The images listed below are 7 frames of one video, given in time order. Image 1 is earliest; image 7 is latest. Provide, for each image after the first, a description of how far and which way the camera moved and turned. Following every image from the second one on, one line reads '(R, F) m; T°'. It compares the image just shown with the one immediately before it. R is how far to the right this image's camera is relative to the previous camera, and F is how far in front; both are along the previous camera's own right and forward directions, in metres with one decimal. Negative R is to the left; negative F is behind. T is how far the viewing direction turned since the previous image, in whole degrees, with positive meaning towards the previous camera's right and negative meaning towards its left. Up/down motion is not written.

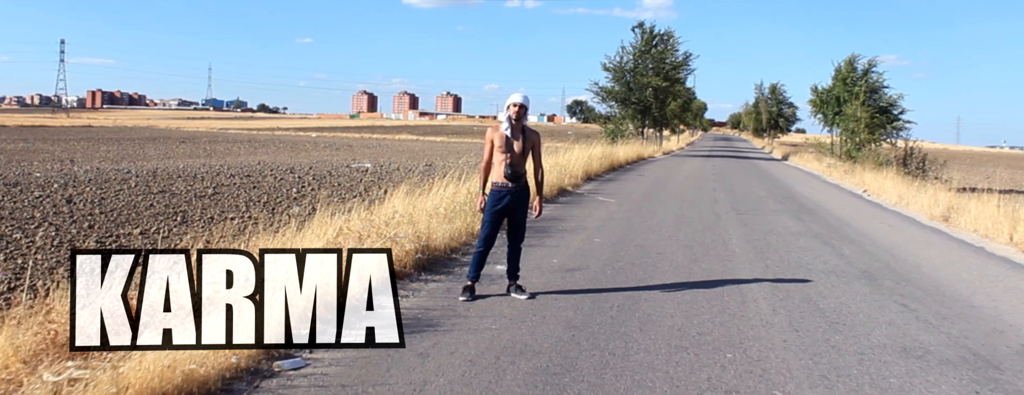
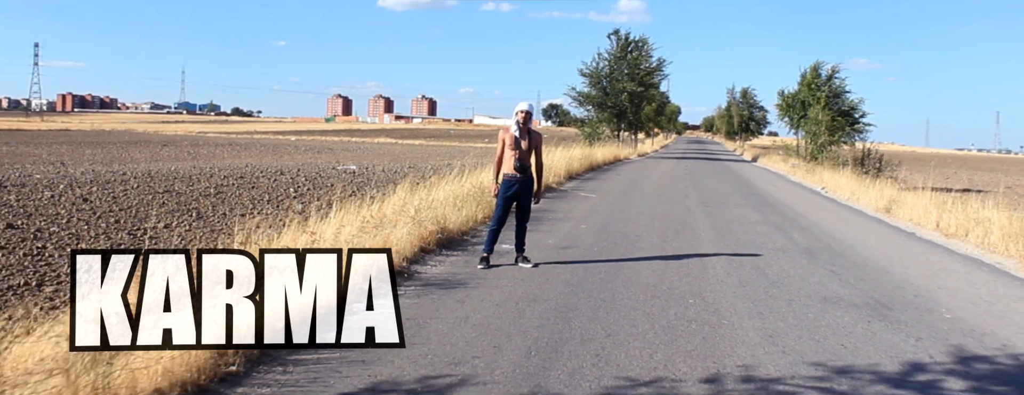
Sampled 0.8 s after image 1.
(-0.3, -1.7) m; +2°
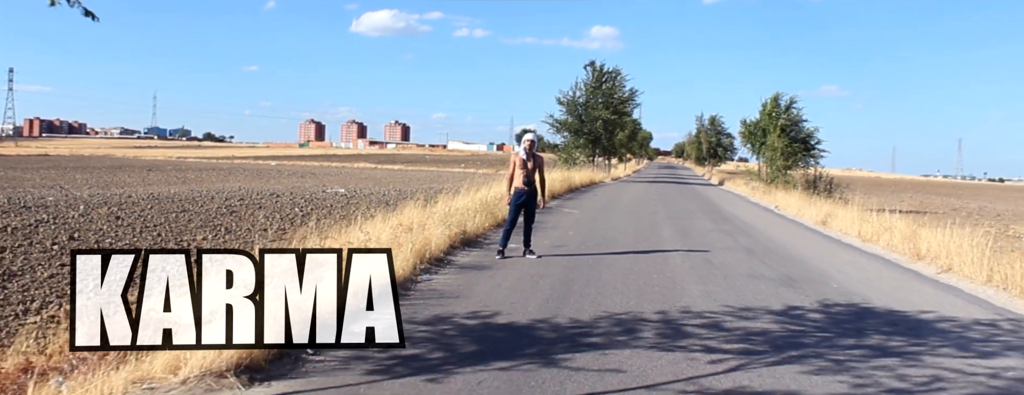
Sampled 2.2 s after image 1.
(-0.5, -2.8) m; +2°
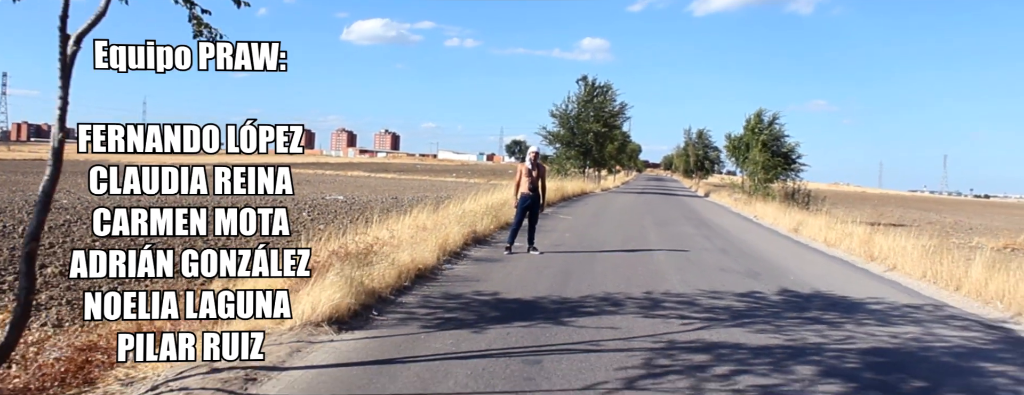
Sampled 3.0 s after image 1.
(-0.3, -1.8) m; +1°
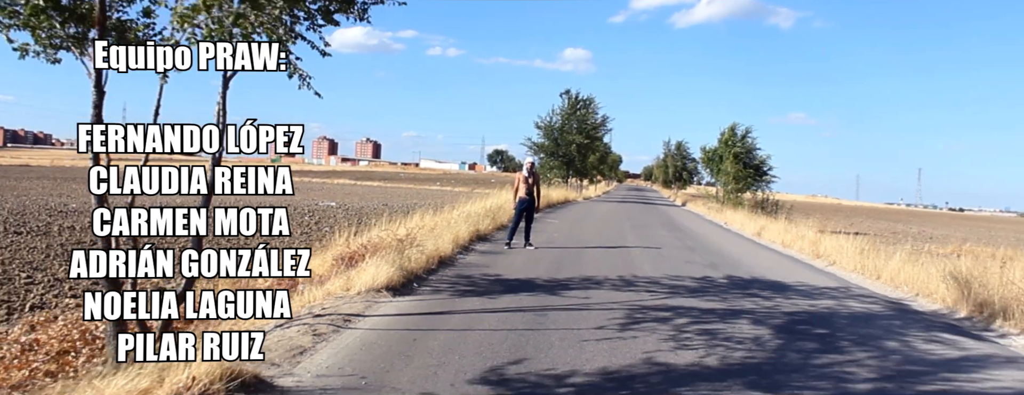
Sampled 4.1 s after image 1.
(-0.3, -2.4) m; +1°
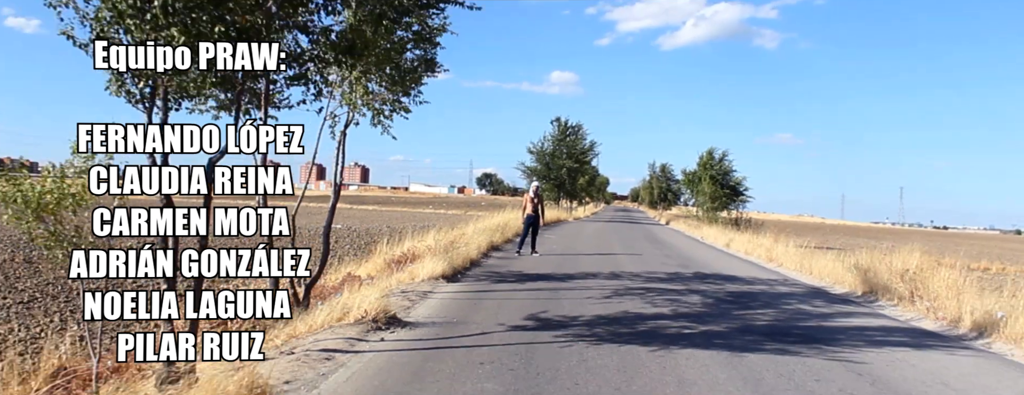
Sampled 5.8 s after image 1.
(-0.5, -3.8) m; +1°
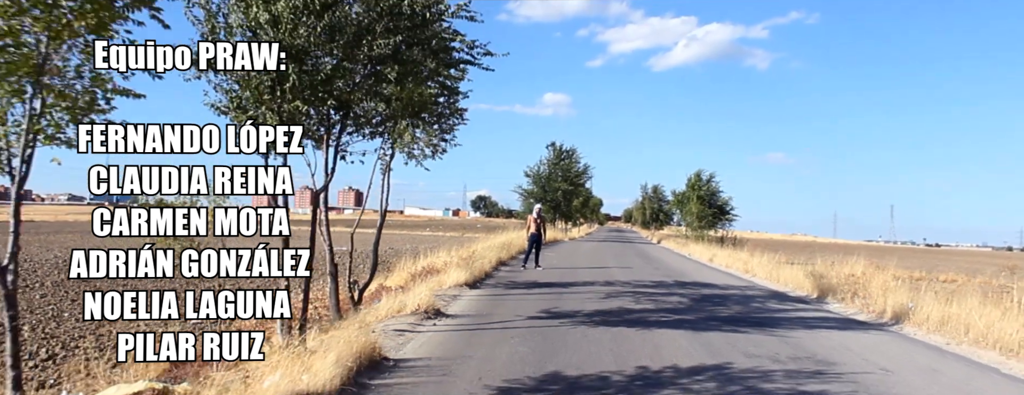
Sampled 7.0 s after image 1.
(-0.3, -2.7) m; 0°
